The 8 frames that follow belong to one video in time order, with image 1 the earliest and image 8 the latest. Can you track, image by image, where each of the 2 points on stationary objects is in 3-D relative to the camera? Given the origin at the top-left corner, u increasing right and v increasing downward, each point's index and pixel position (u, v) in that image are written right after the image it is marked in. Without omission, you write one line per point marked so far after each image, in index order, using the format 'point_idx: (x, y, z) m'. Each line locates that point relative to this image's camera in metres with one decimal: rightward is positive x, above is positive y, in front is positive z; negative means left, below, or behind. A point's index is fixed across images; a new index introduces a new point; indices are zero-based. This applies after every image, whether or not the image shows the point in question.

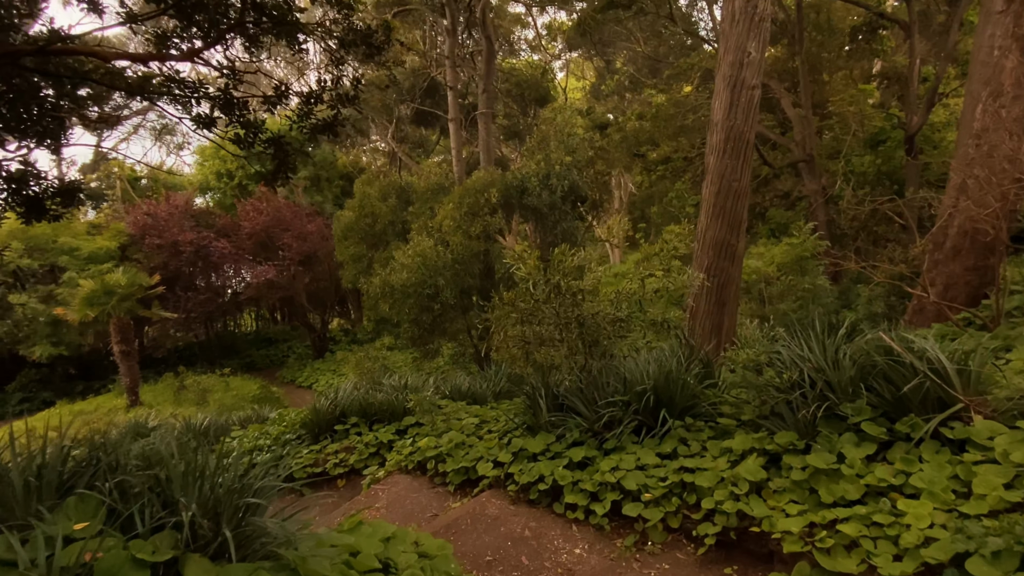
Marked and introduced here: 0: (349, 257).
0: (-2.7, +0.5, +9.8) m
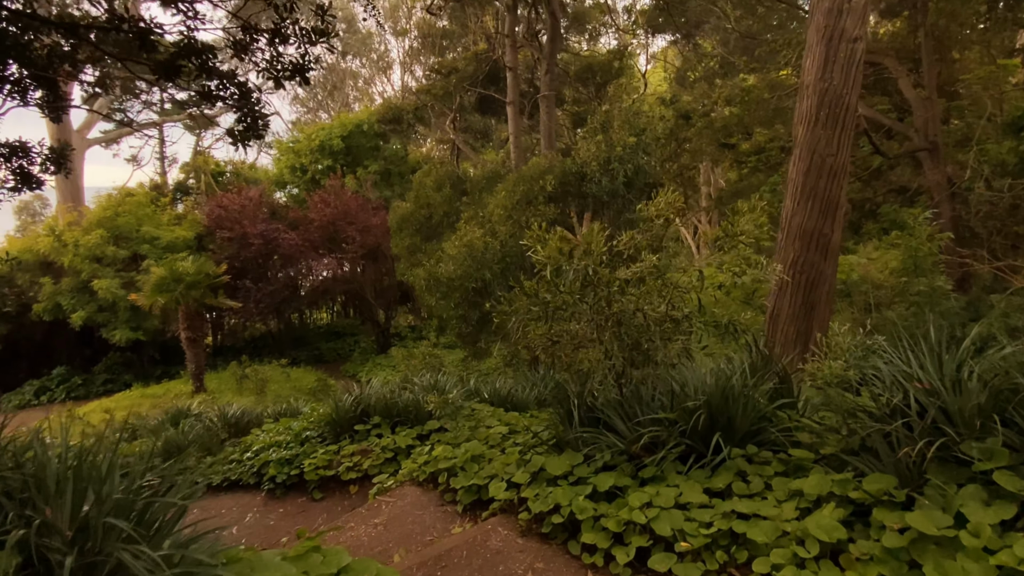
0: (-1.8, +0.6, +9.5) m
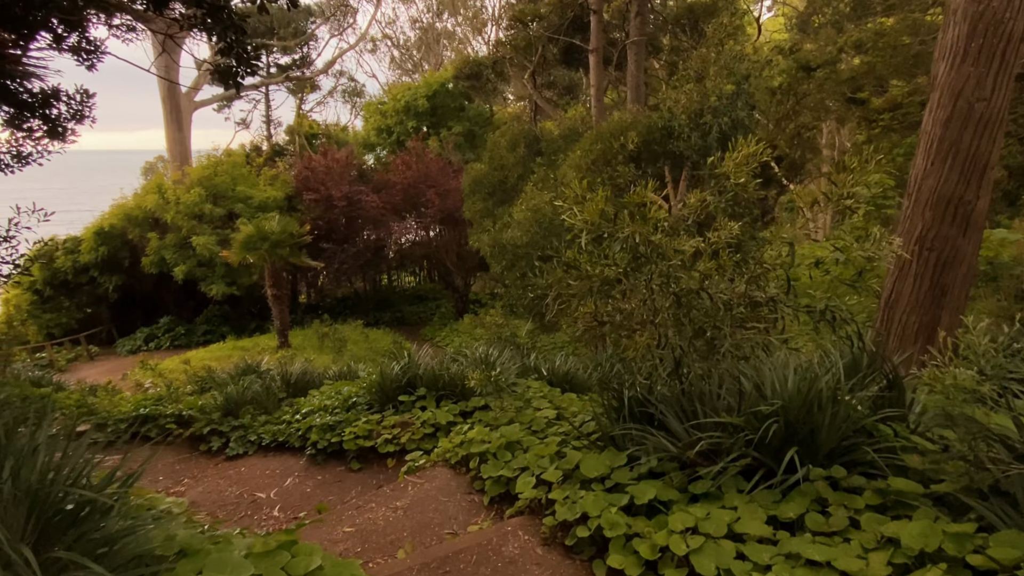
0: (-0.6, +1.2, +9.0) m
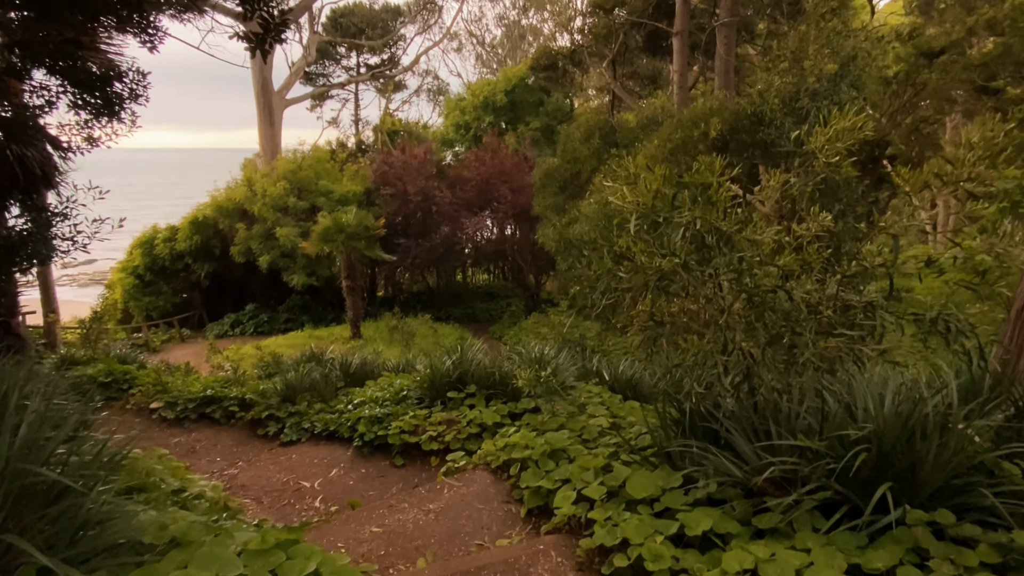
0: (+0.5, +1.2, +8.7) m
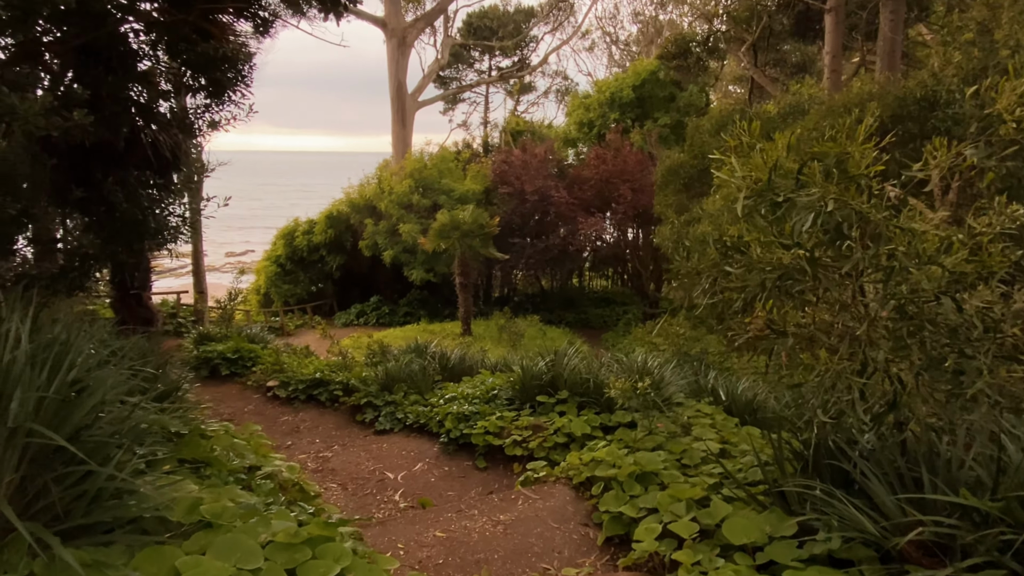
0: (+2.1, +1.1, +8.1) m
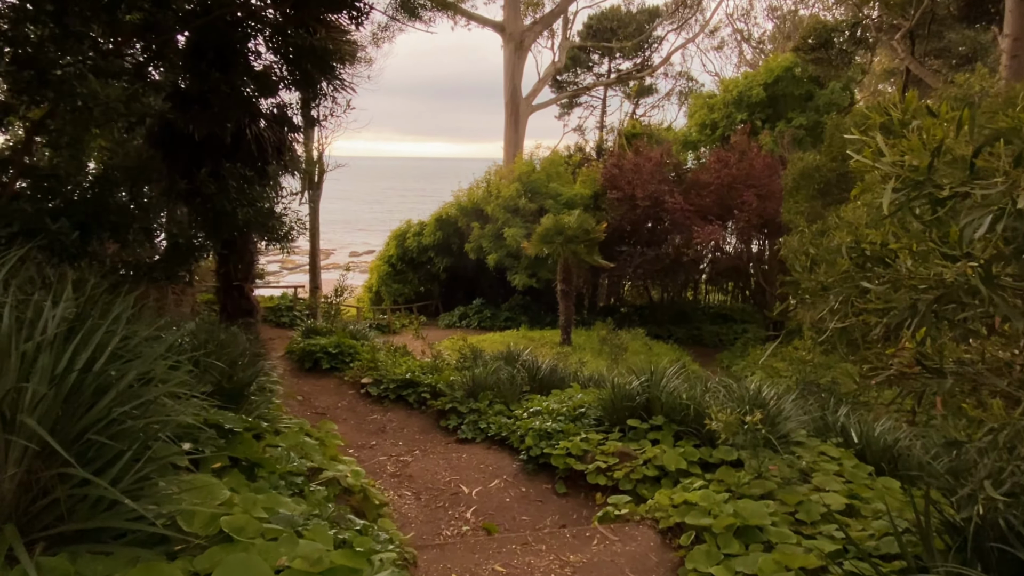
0: (+3.5, +0.9, +7.2) m
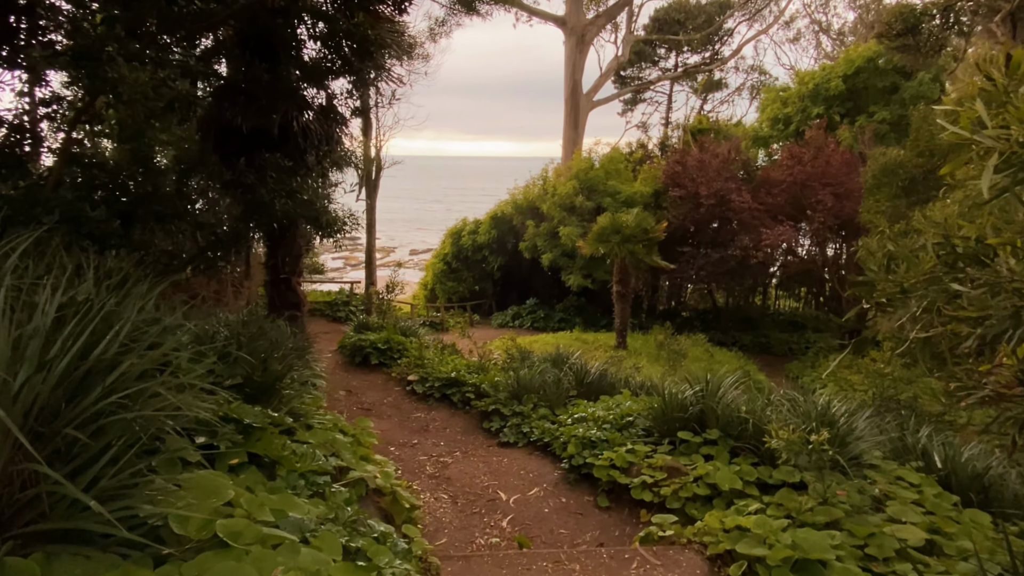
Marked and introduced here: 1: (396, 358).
0: (+4.1, +0.8, +6.6) m
1: (-1.4, -0.9, +7.2) m
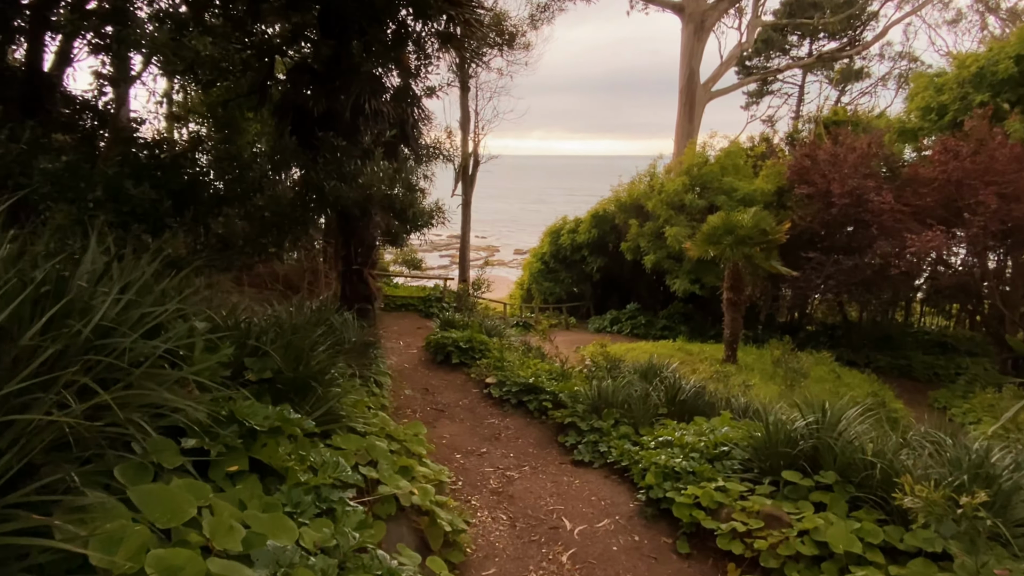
0: (+5.0, +0.6, +5.3) m
1: (-0.4, -0.8, +6.9) m
